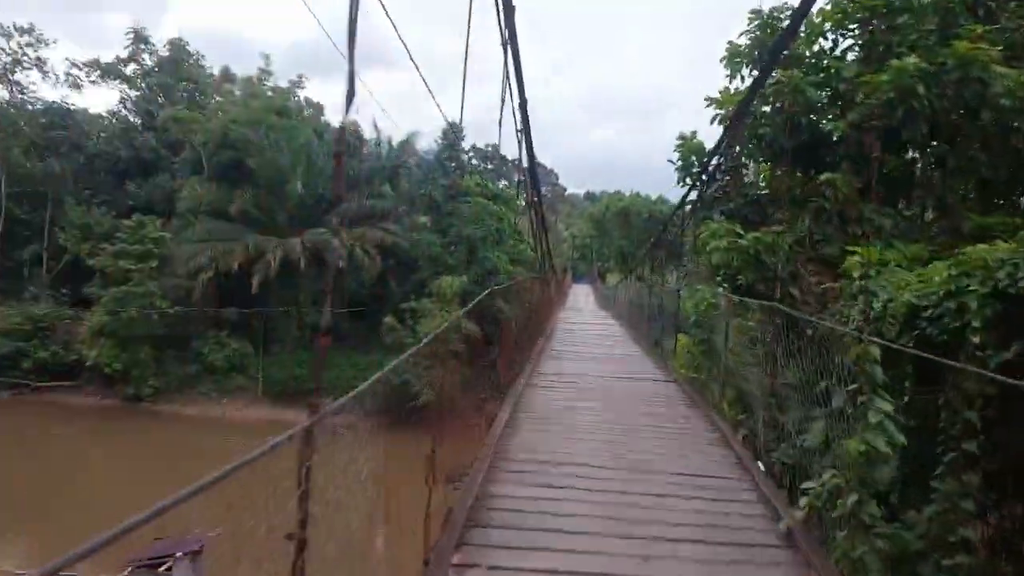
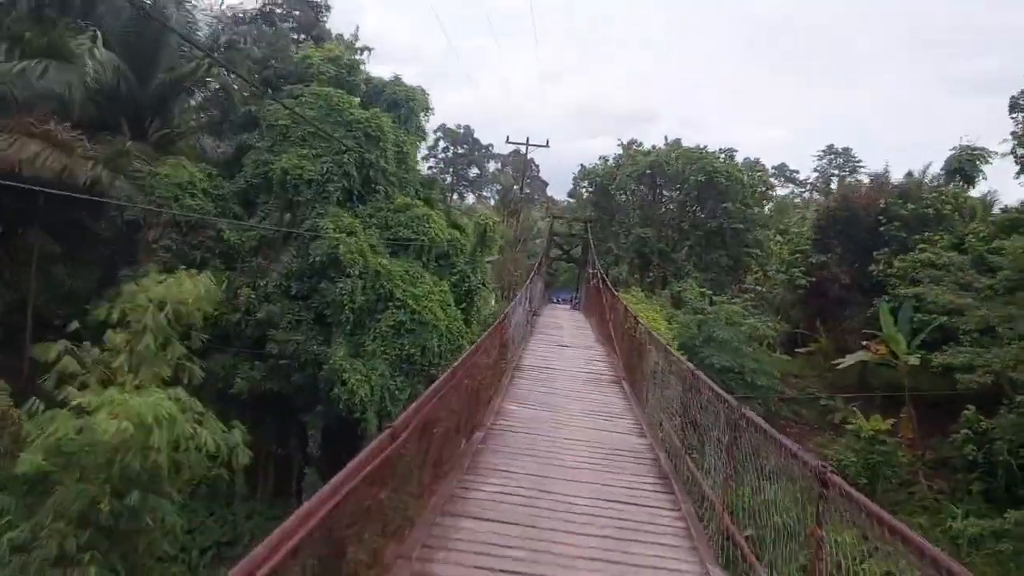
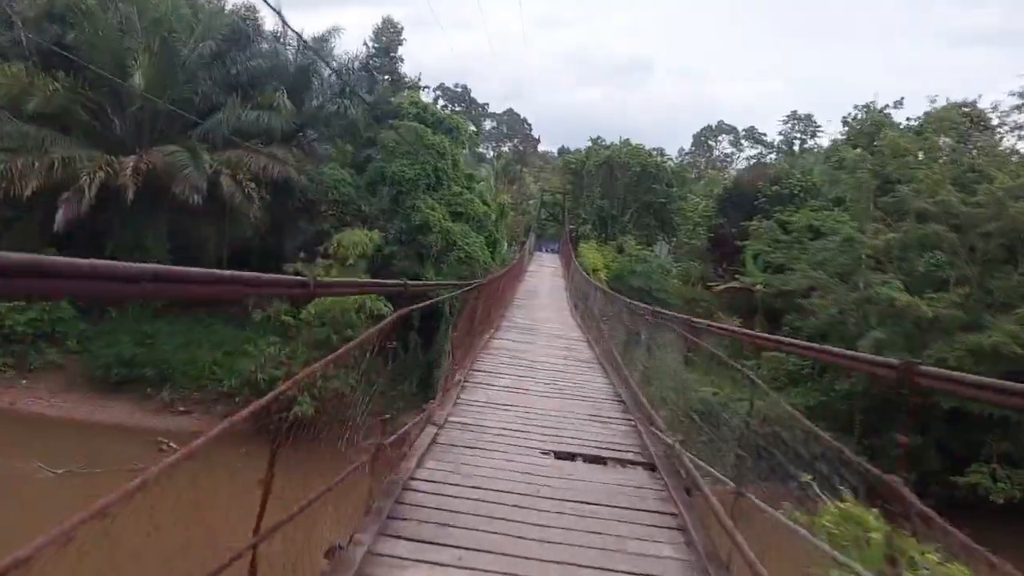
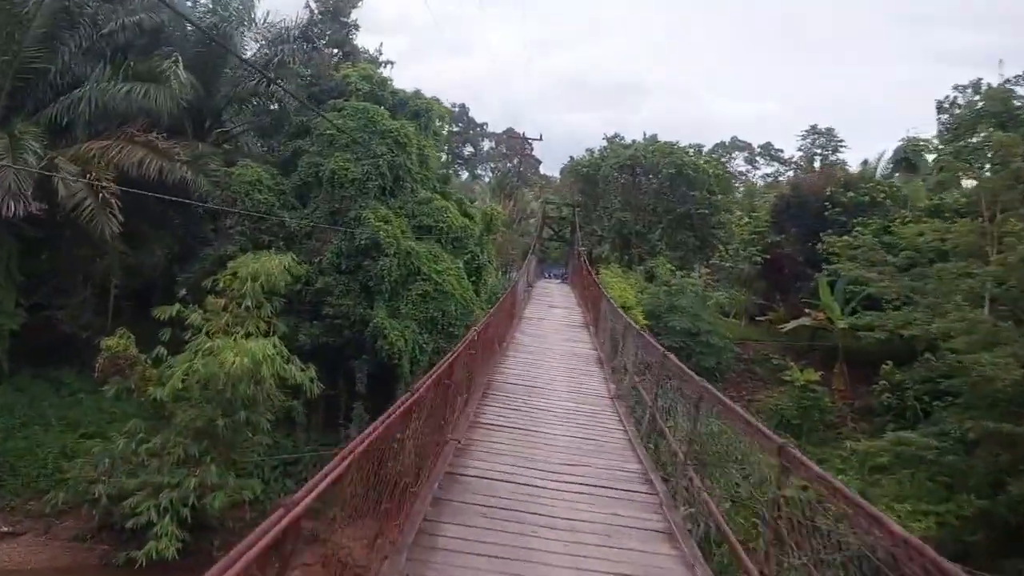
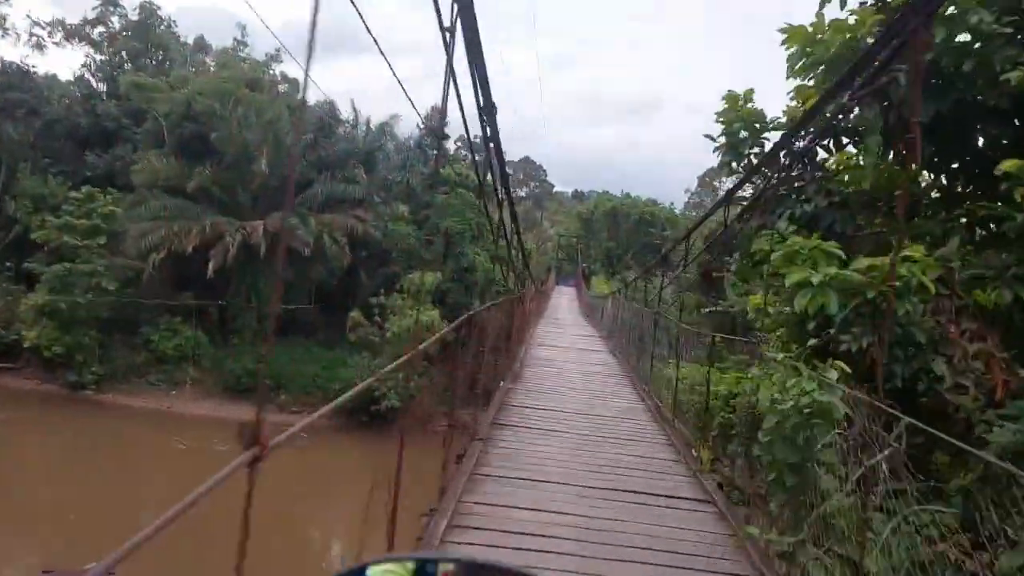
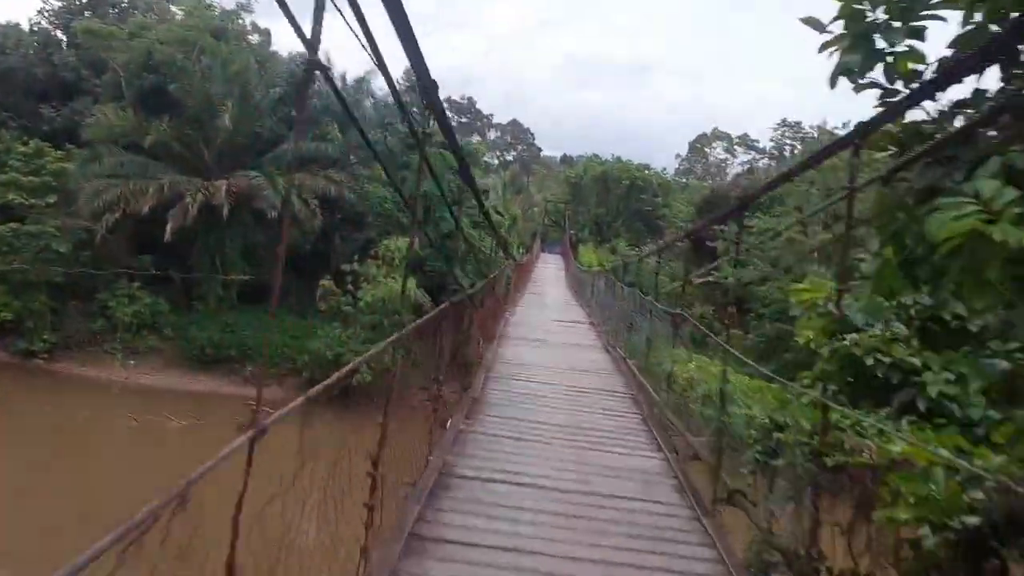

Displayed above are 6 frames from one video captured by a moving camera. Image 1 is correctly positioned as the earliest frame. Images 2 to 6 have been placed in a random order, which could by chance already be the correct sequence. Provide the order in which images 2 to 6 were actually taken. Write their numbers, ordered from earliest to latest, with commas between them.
5, 6, 3, 4, 2
